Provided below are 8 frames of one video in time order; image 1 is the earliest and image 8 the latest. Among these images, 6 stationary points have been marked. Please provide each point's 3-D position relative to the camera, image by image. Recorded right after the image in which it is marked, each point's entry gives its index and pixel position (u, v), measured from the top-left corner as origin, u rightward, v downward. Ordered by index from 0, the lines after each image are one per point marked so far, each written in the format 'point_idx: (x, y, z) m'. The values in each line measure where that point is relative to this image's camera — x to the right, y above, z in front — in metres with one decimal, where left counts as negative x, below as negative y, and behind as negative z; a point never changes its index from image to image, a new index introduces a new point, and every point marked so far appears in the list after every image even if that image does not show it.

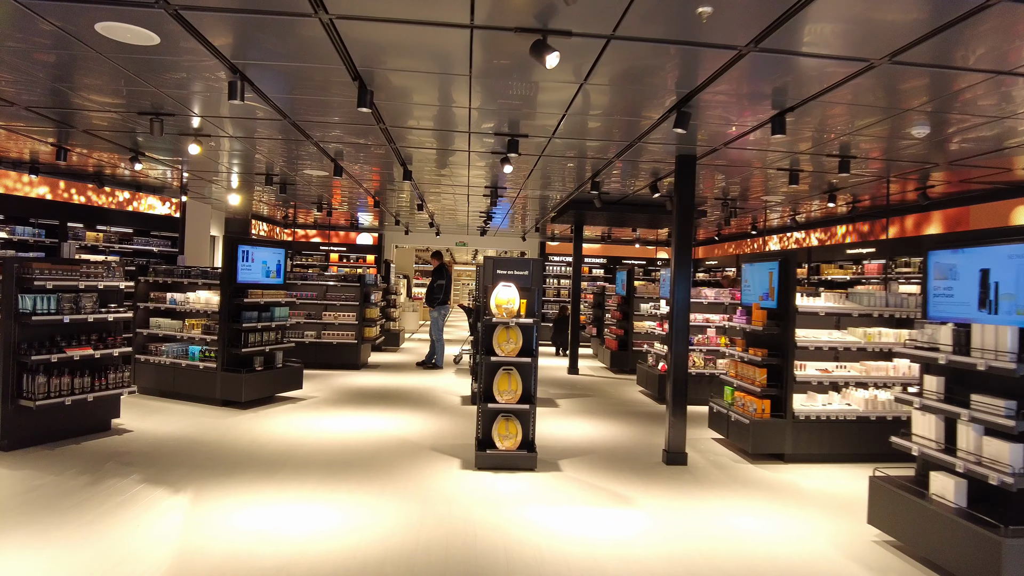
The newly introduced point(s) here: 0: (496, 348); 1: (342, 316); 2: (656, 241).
0: (-0.1, -0.5, +5.1) m
1: (-2.7, -0.4, +10.3) m
2: (+3.3, +1.1, +14.9) m
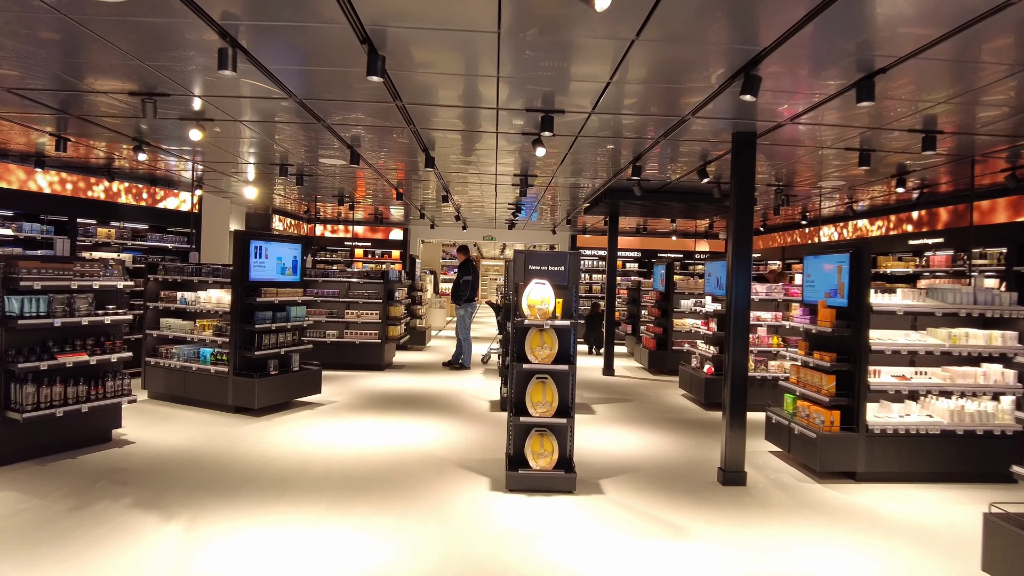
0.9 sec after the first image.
0: (+0.1, -0.5, +4.5) m
1: (-2.2, -0.4, +9.8) m
2: (+3.9, +1.2, +14.2) m
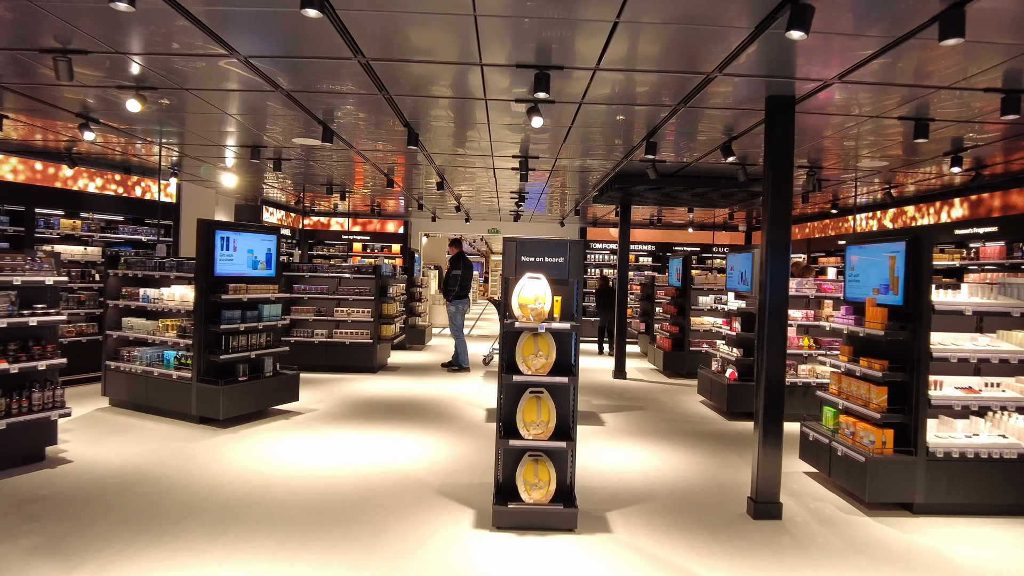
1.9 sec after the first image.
0: (0.0, -0.4, +3.7) m
1: (-2.2, -0.3, +9.1) m
2: (+4.1, +1.3, +13.3) m
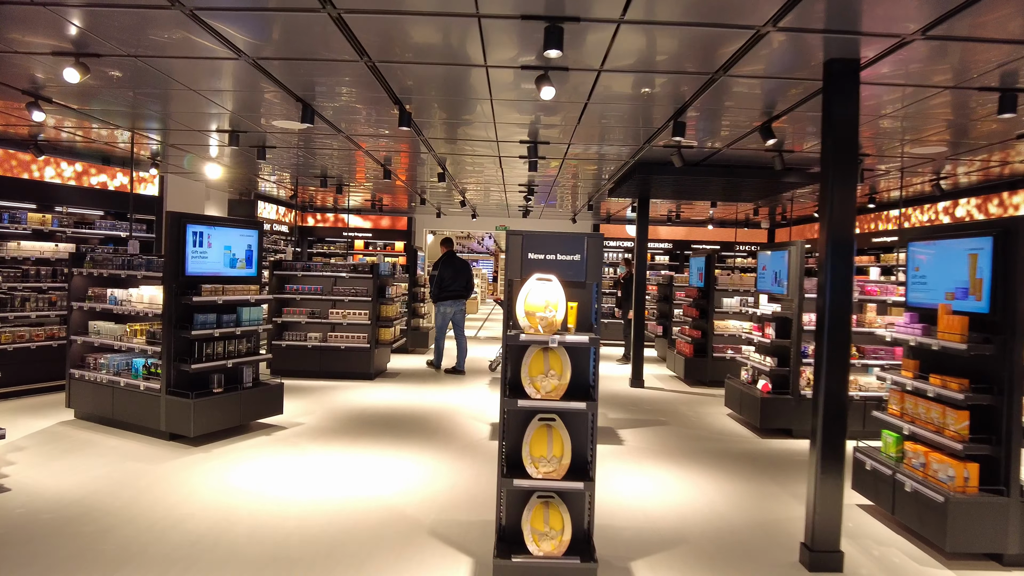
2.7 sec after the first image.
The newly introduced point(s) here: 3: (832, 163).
0: (+0.1, -0.4, +3.0) m
1: (-2.1, -0.3, +8.4) m
2: (+4.2, +1.3, +12.6) m
3: (+1.7, +0.7, +3.5) m
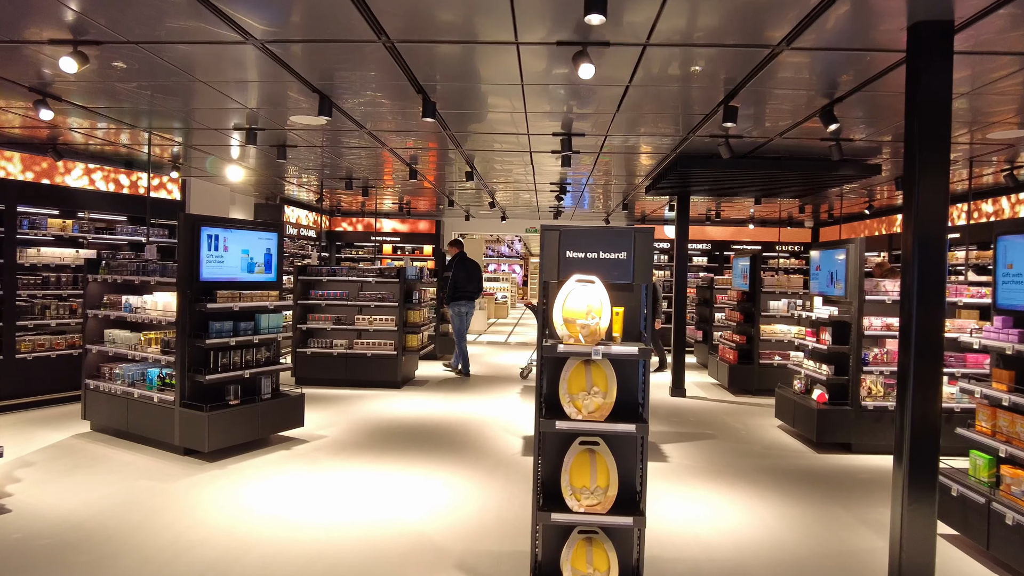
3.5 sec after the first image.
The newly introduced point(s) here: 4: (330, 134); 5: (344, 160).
0: (+0.2, -0.5, +2.6) m
1: (-1.7, -0.4, +8.1) m
2: (+4.8, +1.3, +12.0) m
3: (+1.8, +0.7, +3.0) m
4: (-1.9, +1.6, +7.0) m
5: (-2.1, +1.6, +8.4) m
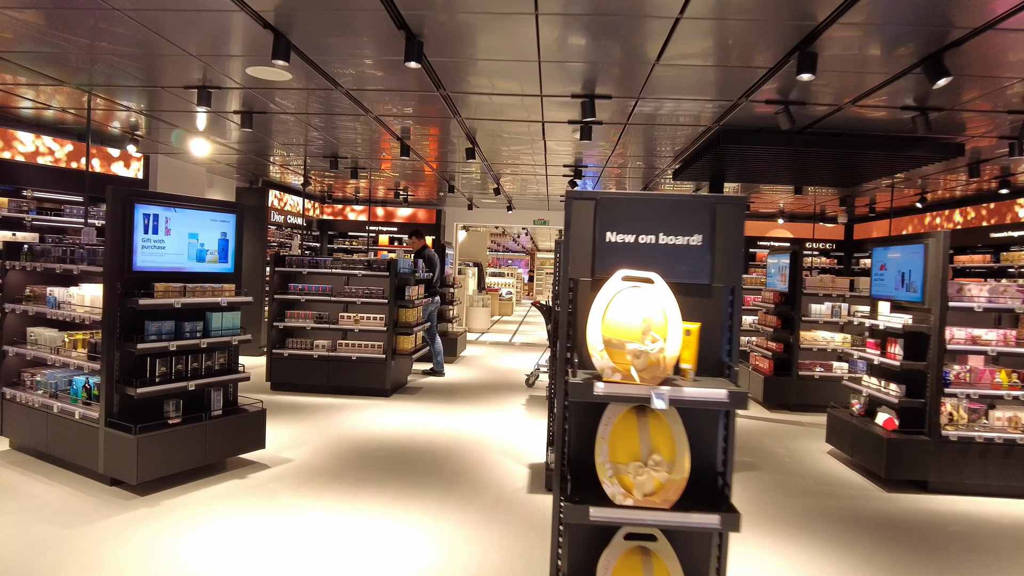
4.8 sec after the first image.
0: (+0.2, -0.5, +1.6) m
1: (-1.6, -0.3, +7.2) m
2: (+4.9, +1.3, +10.9) m
3: (+1.9, +0.6, +2.0) m
4: (-1.9, +1.7, +6.1) m
5: (-2.0, +1.7, +7.4) m
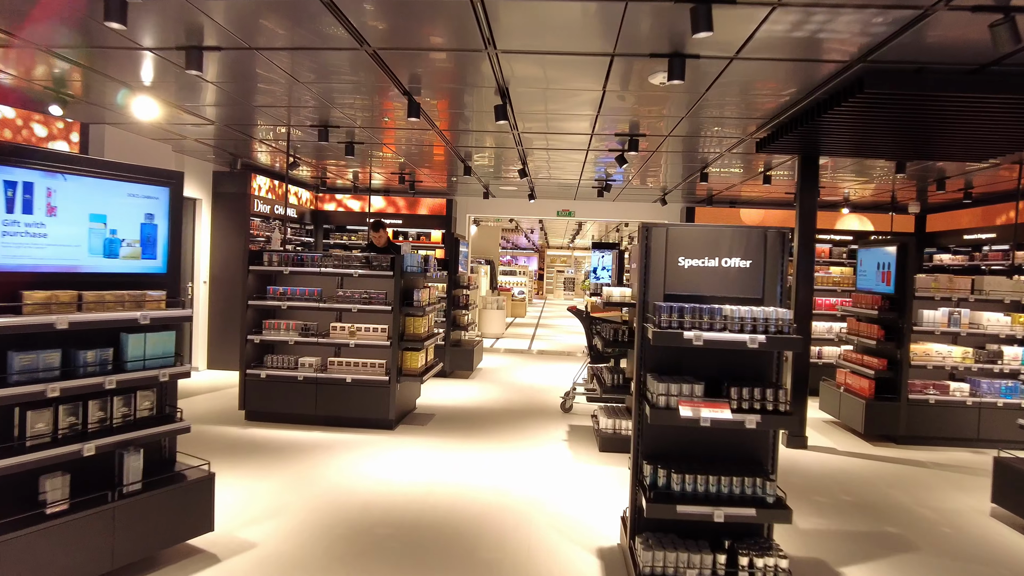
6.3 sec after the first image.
0: (+0.5, -0.5, +0.1) m
1: (-1.3, -0.4, +5.6) m
2: (+5.3, +1.3, +9.4) m
3: (+2.2, +0.6, +0.4) m
4: (-1.6, +1.7, +4.5) m
5: (-1.7, +1.7, +5.9) m
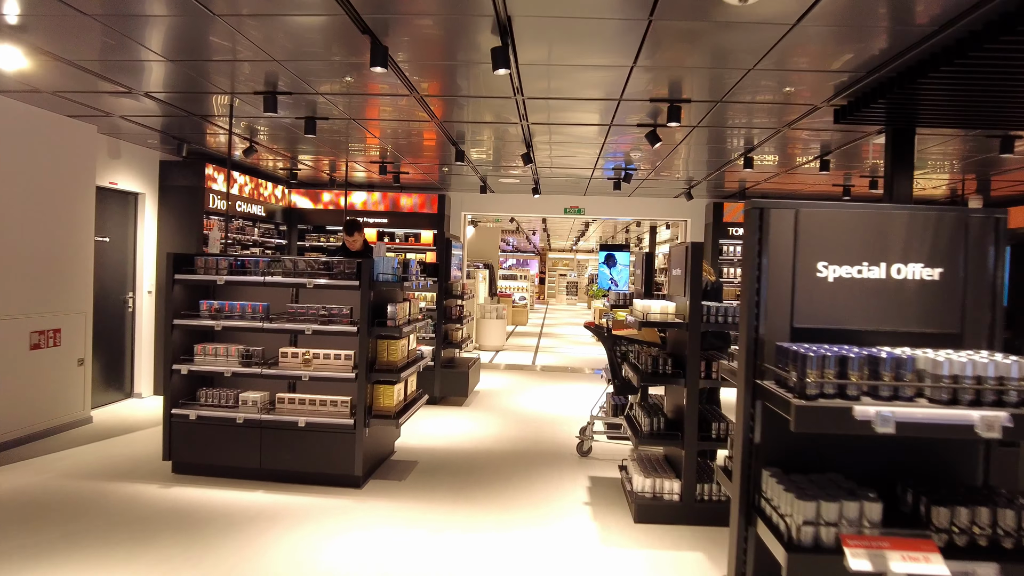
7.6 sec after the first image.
0: (+0.6, -0.6, -1.2) m
1: (-1.2, -0.5, +4.3) m
2: (+5.3, +1.2, +8.1) m
3: (+2.2, +0.5, -0.9) m
4: (-1.5, +1.6, +3.2) m
5: (-1.7, +1.6, +4.5) m
